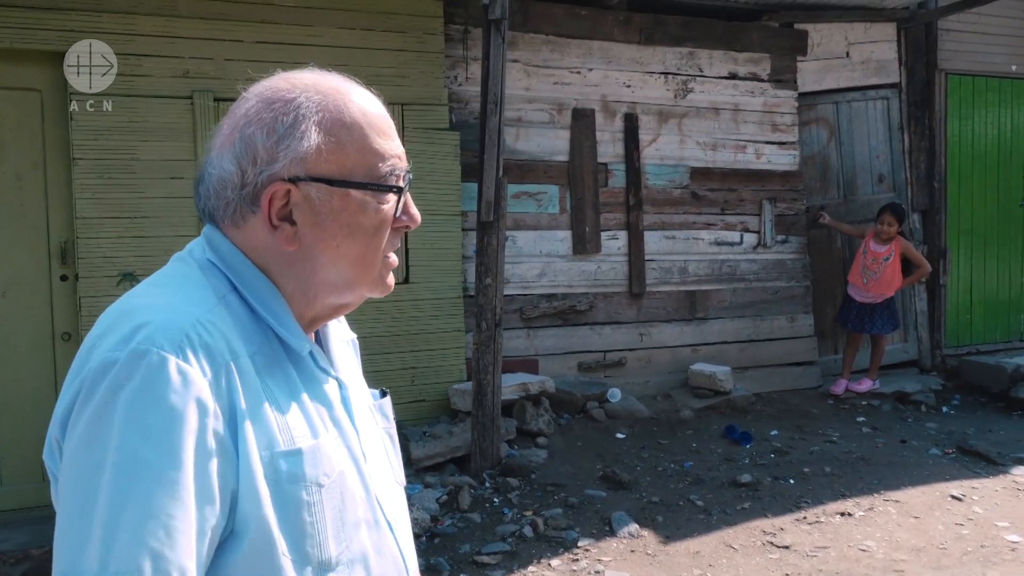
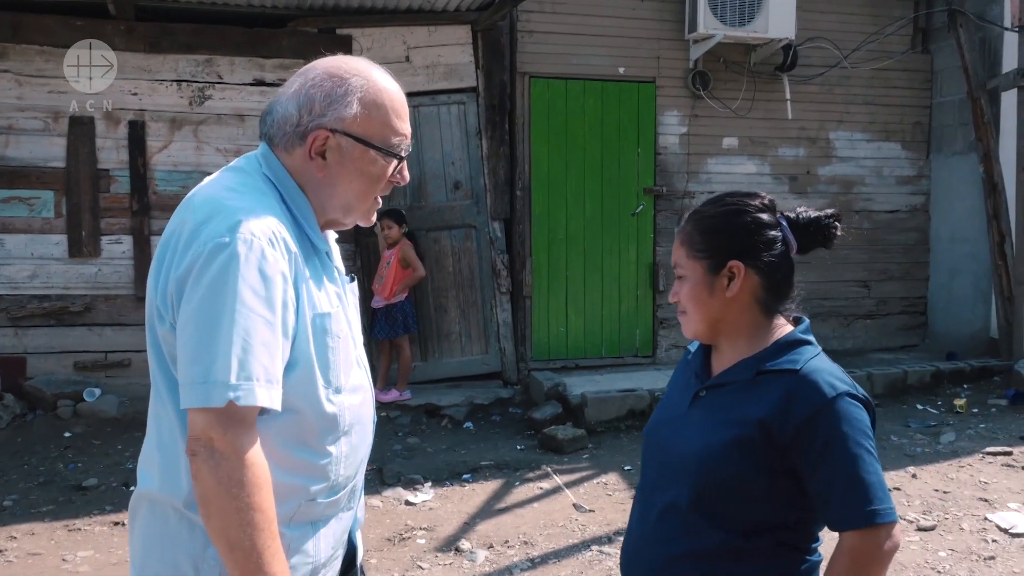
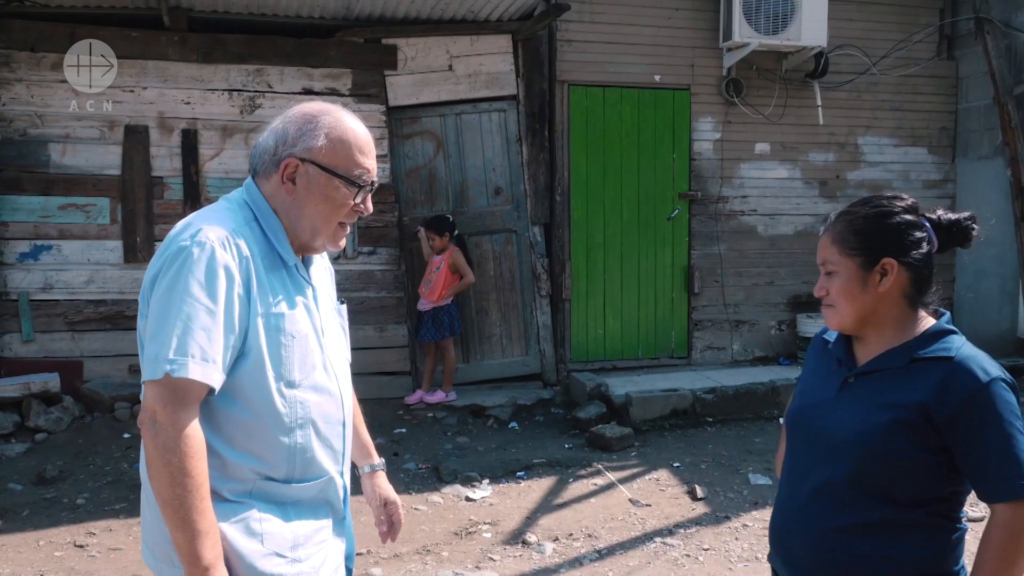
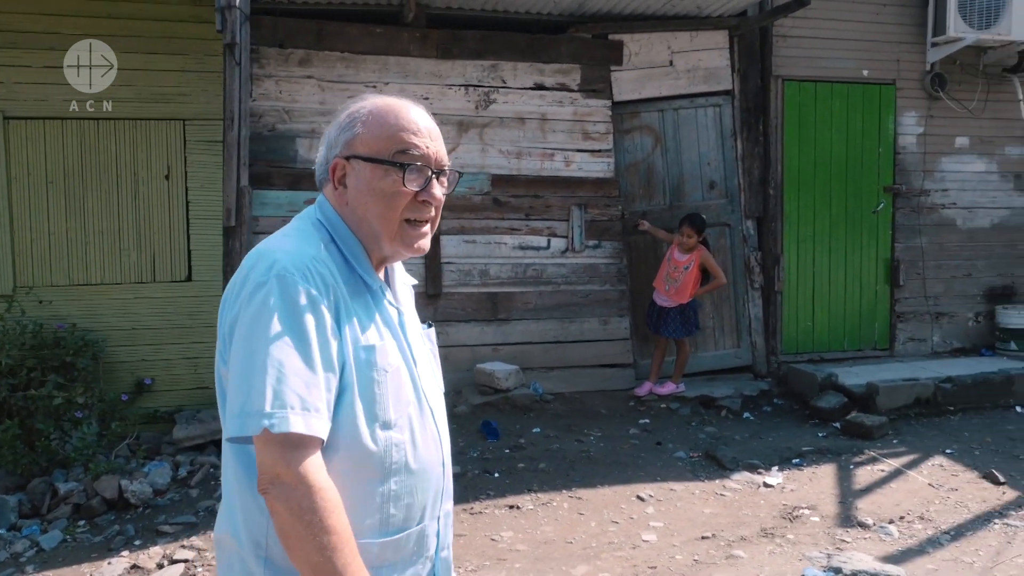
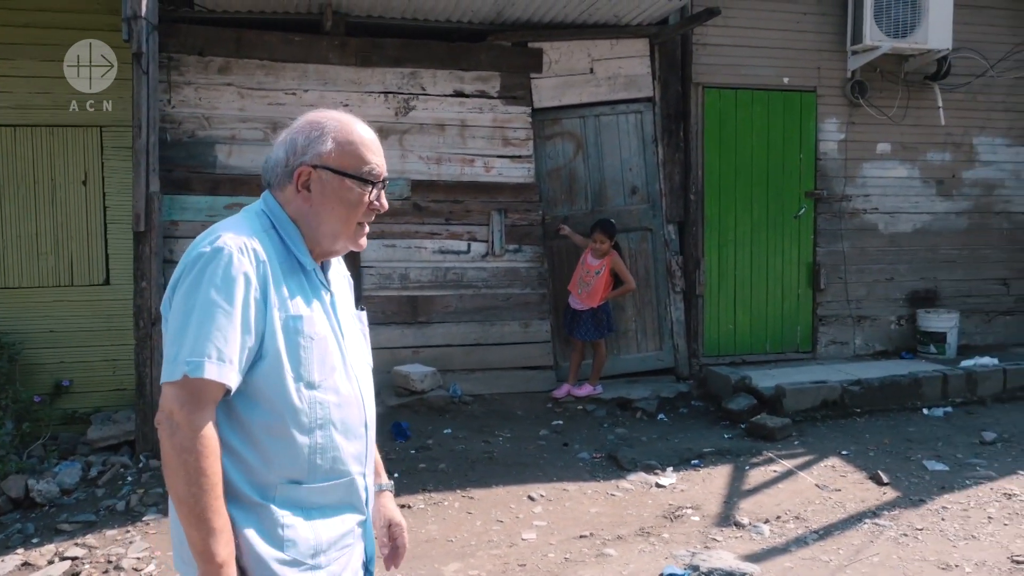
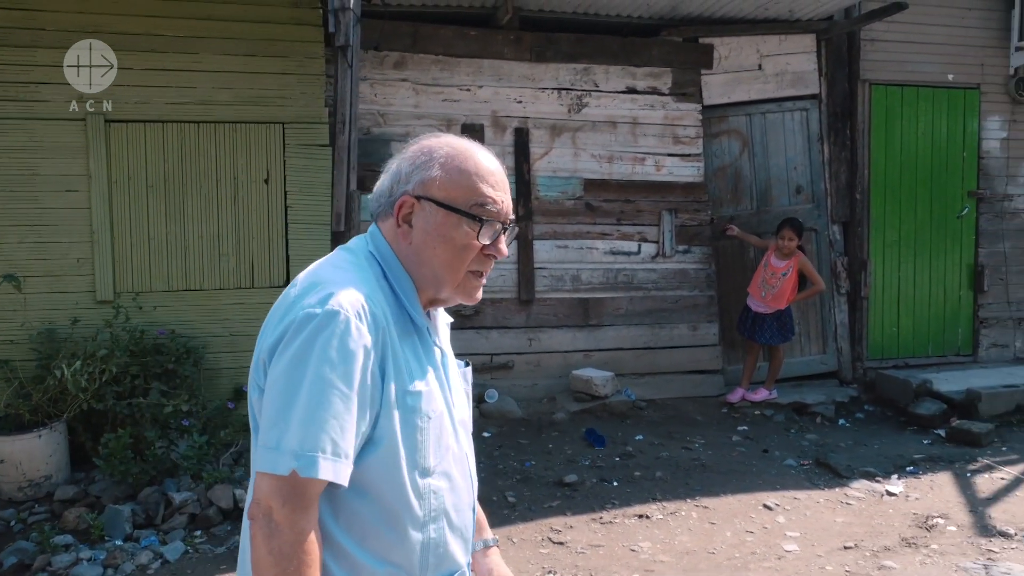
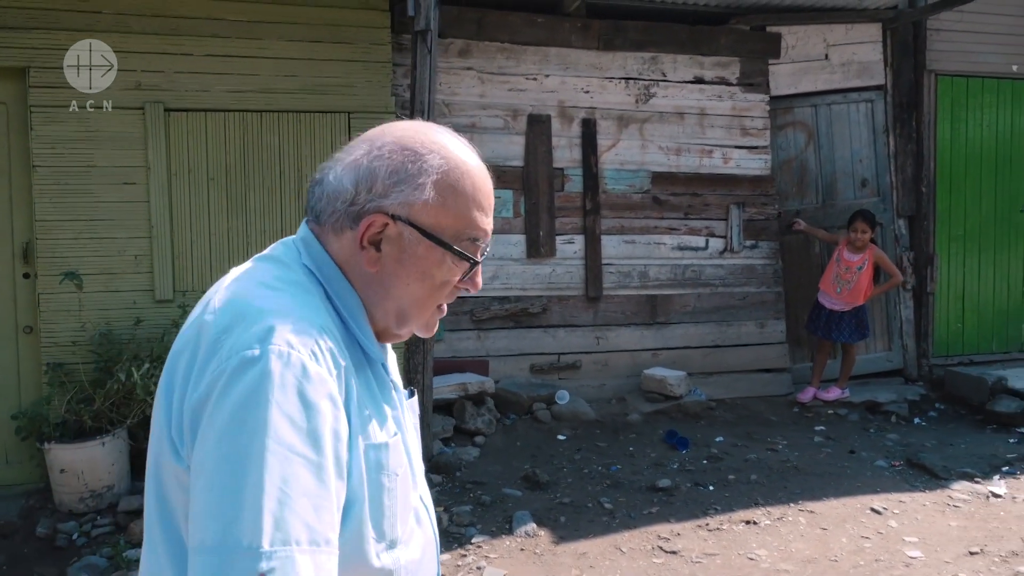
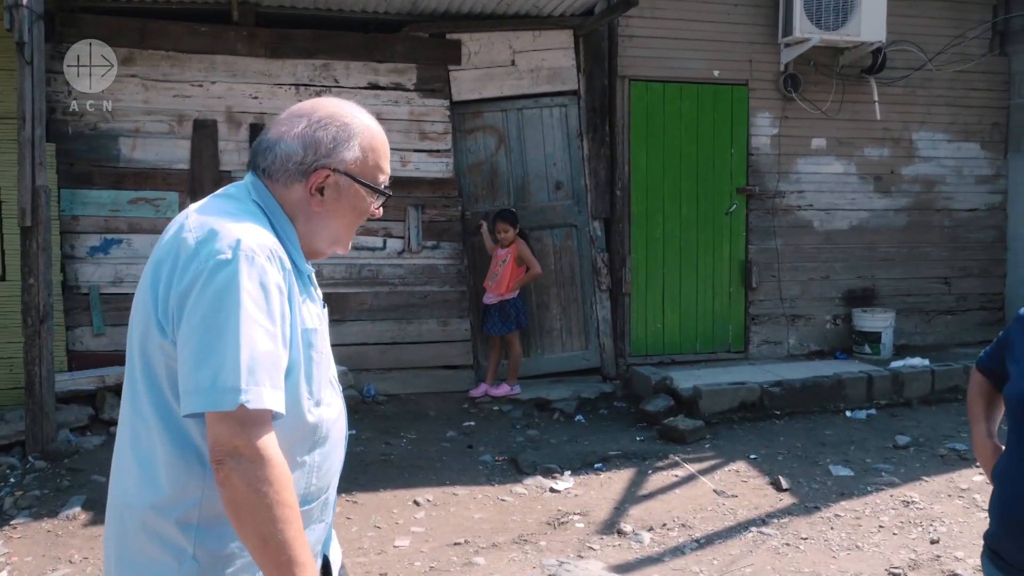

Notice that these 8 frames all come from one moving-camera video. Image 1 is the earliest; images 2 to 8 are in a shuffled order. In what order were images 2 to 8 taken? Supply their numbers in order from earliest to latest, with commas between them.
7, 6, 4, 5, 8, 3, 2
